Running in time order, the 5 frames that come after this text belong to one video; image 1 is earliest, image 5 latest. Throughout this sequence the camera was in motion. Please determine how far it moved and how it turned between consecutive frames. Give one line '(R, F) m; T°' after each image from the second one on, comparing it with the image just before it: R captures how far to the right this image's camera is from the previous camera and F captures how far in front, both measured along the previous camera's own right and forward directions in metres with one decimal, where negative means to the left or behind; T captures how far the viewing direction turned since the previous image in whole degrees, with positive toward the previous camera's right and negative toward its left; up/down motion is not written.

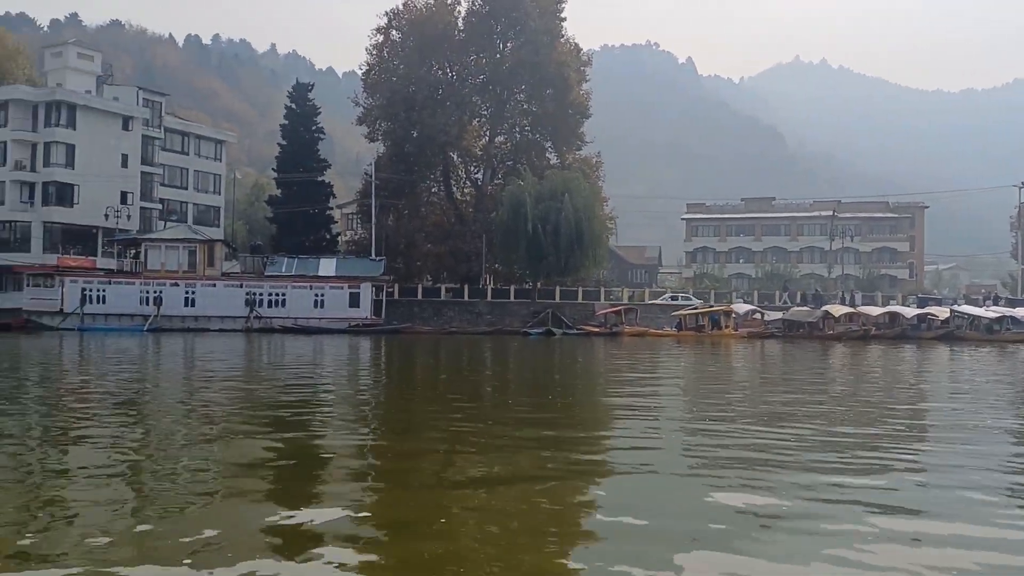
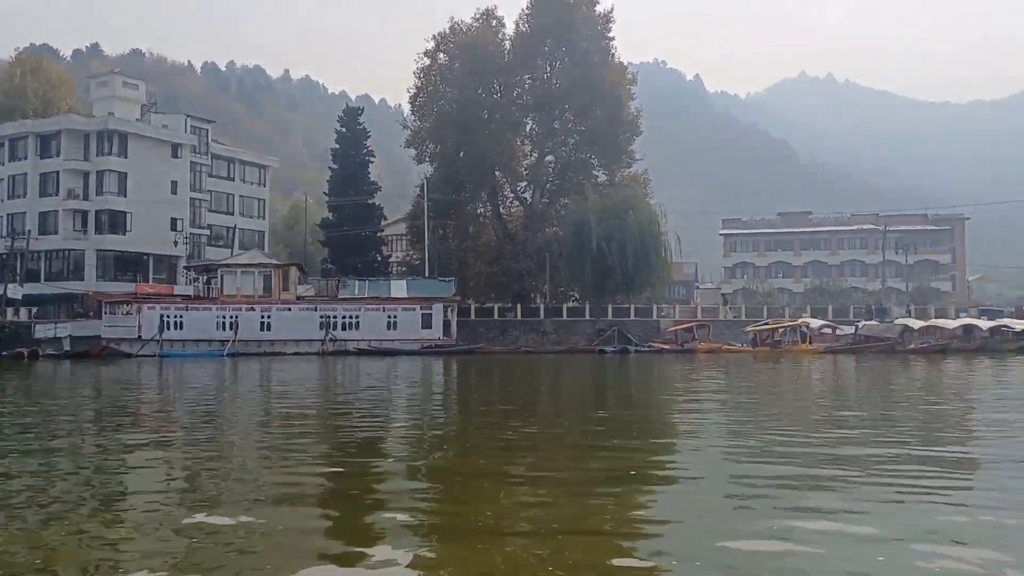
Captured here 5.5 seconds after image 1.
(-1.8, -0.1) m; -1°
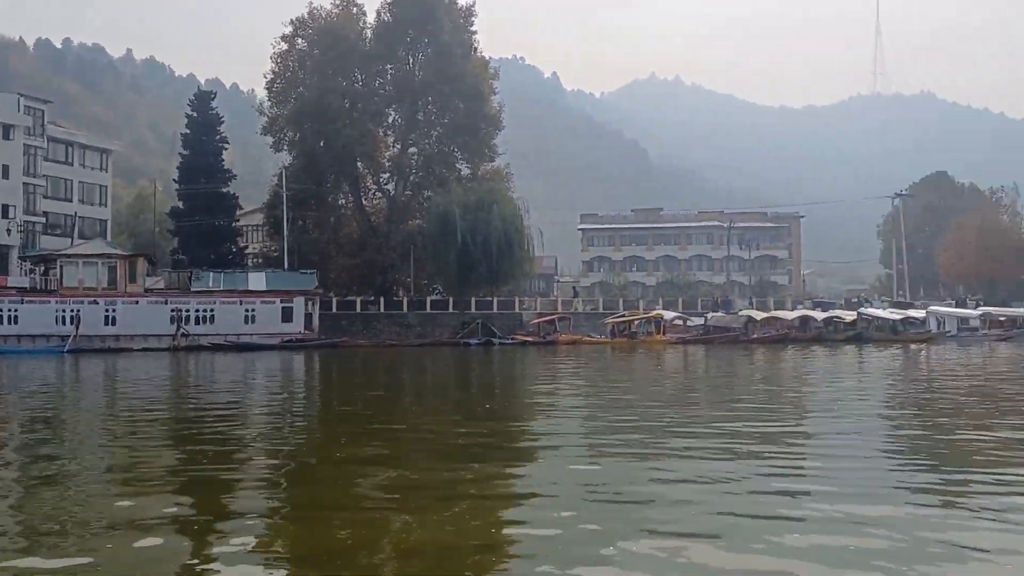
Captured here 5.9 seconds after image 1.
(-0.2, +0.3) m; +9°
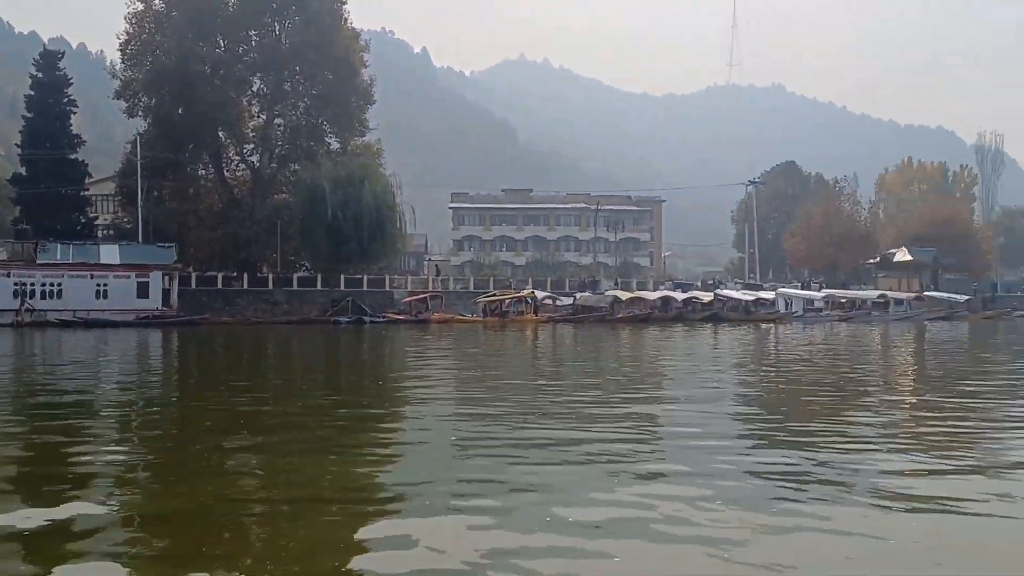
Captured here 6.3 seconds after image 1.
(-0.2, +0.3) m; +8°
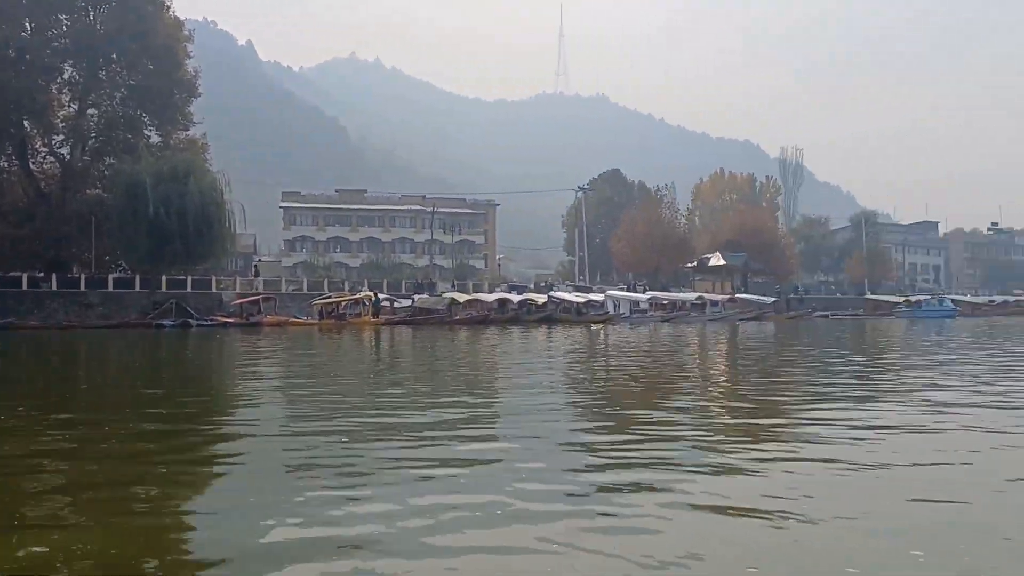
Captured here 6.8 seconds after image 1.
(-0.2, +0.3) m; +10°
